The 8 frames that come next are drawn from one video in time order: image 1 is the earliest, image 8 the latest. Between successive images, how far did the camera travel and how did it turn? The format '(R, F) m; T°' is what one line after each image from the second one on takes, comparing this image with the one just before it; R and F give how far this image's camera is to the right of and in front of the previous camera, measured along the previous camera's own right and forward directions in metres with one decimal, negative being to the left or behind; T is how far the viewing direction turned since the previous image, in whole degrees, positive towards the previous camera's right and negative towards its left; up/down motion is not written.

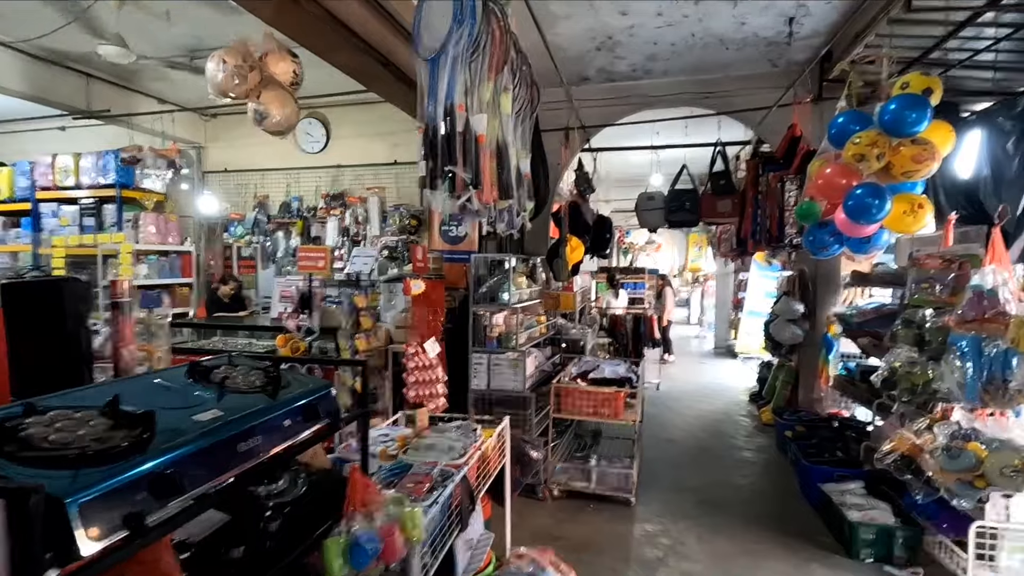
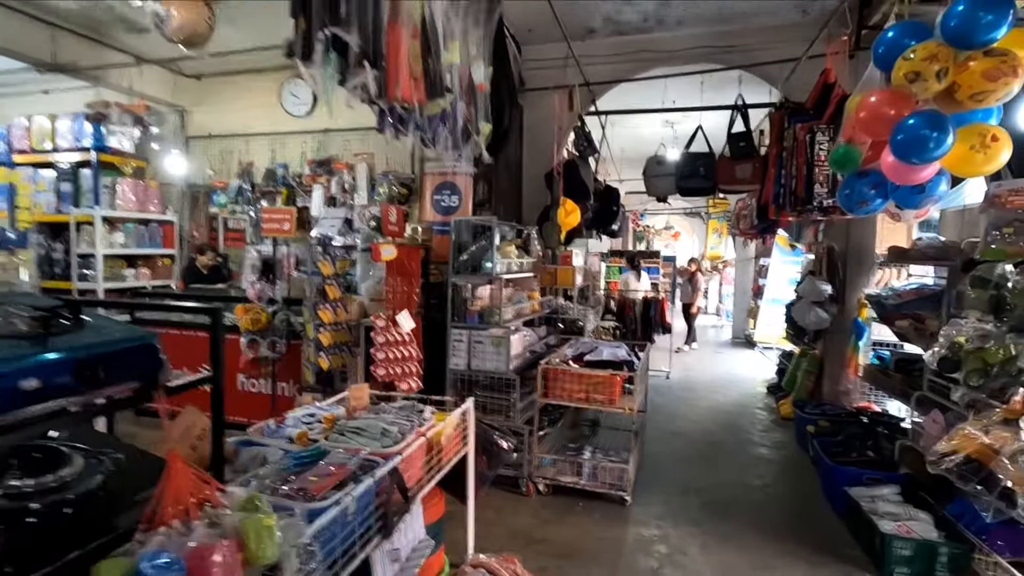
(+0.2, +0.5) m; -2°
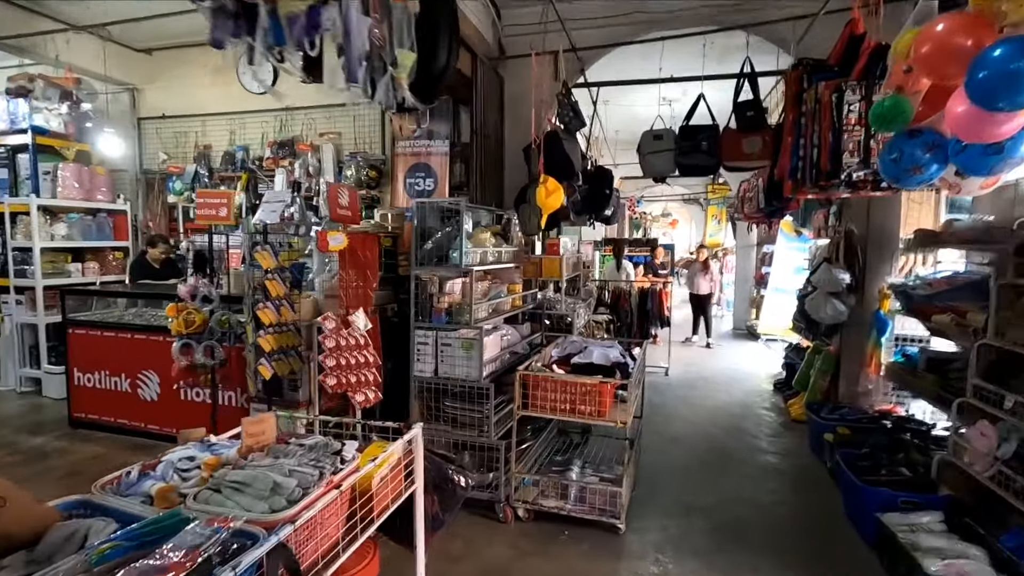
(+0.1, +0.5) m; 0°
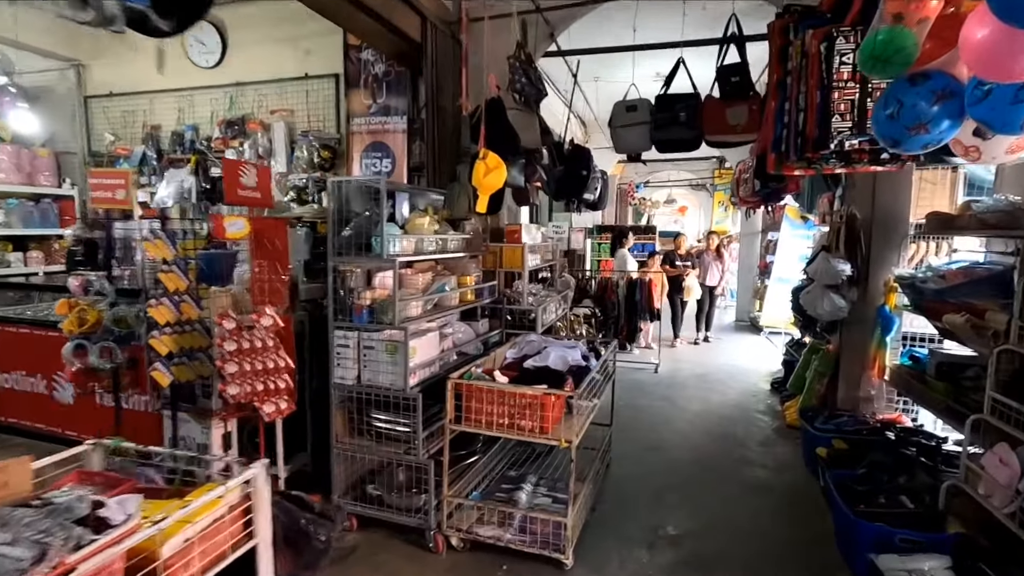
(+0.4, +0.4) m; -1°
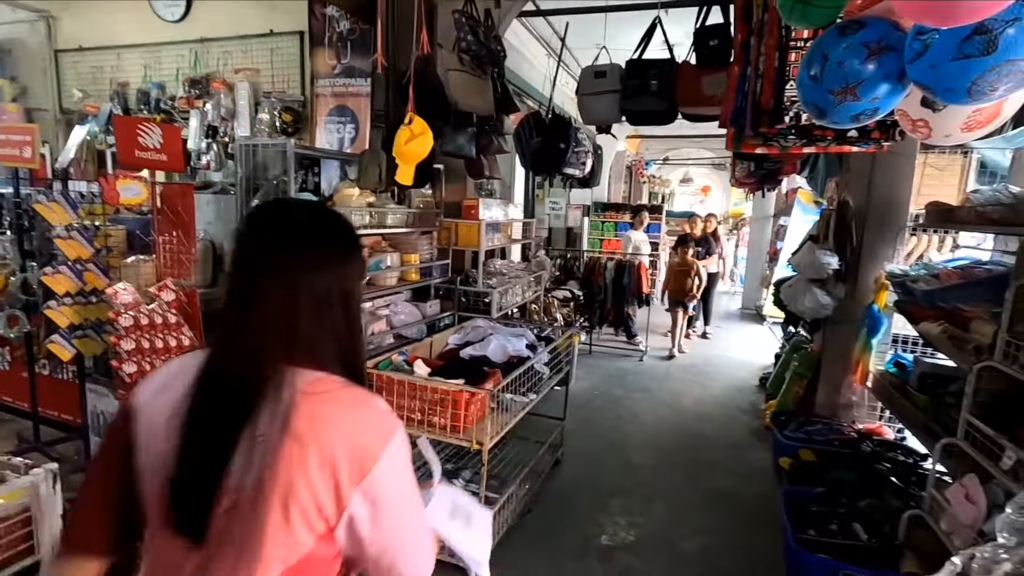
(+0.4, +0.3) m; -2°
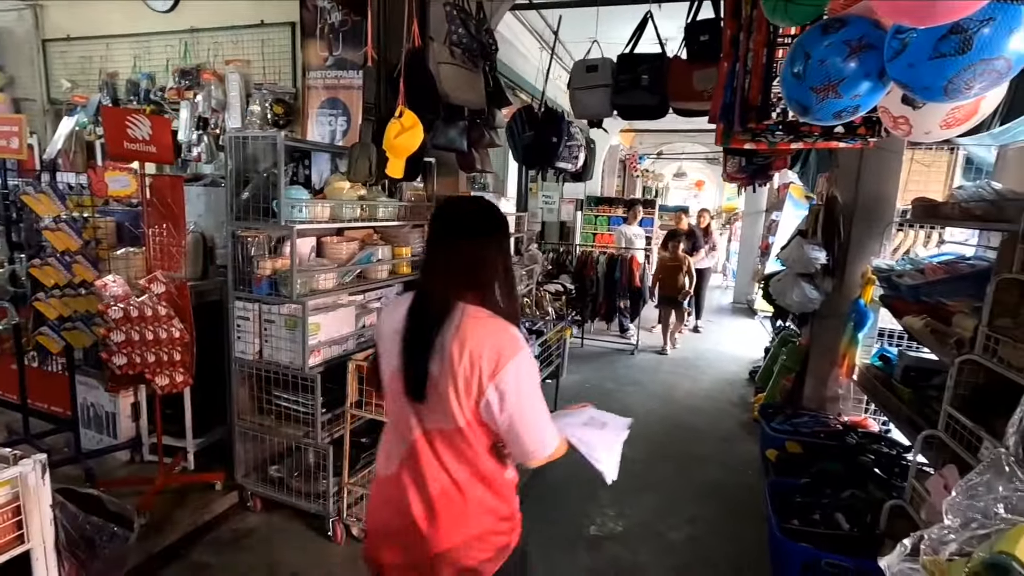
(0.0, 0.0) m; +1°
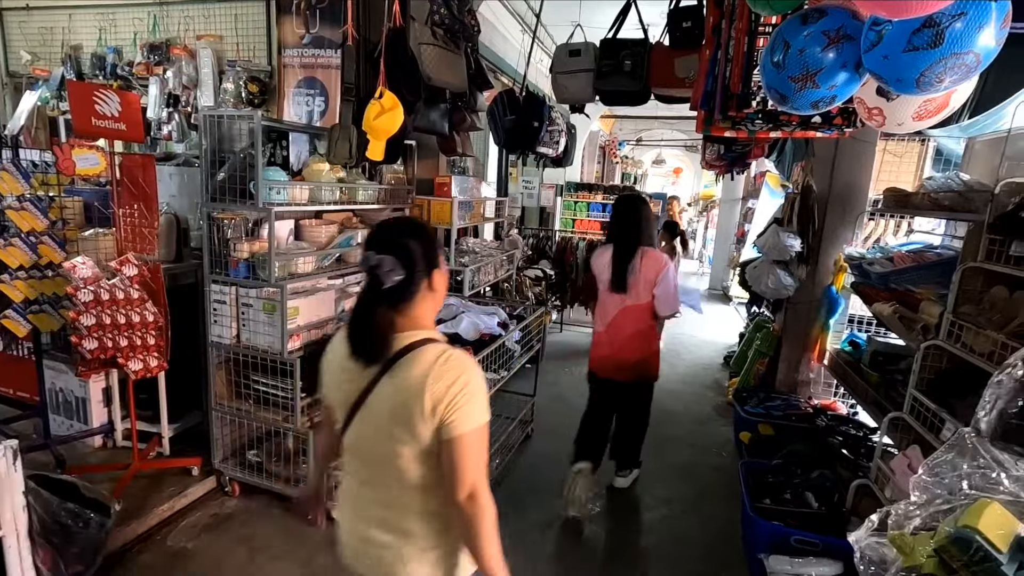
(0.0, 0.0) m; +2°
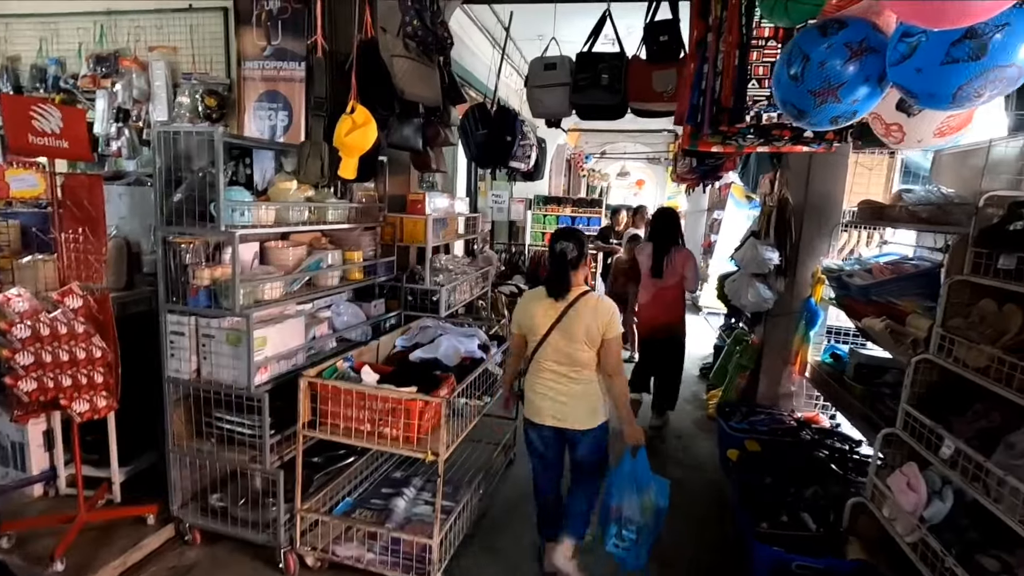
(-0.1, +0.1) m; +4°
